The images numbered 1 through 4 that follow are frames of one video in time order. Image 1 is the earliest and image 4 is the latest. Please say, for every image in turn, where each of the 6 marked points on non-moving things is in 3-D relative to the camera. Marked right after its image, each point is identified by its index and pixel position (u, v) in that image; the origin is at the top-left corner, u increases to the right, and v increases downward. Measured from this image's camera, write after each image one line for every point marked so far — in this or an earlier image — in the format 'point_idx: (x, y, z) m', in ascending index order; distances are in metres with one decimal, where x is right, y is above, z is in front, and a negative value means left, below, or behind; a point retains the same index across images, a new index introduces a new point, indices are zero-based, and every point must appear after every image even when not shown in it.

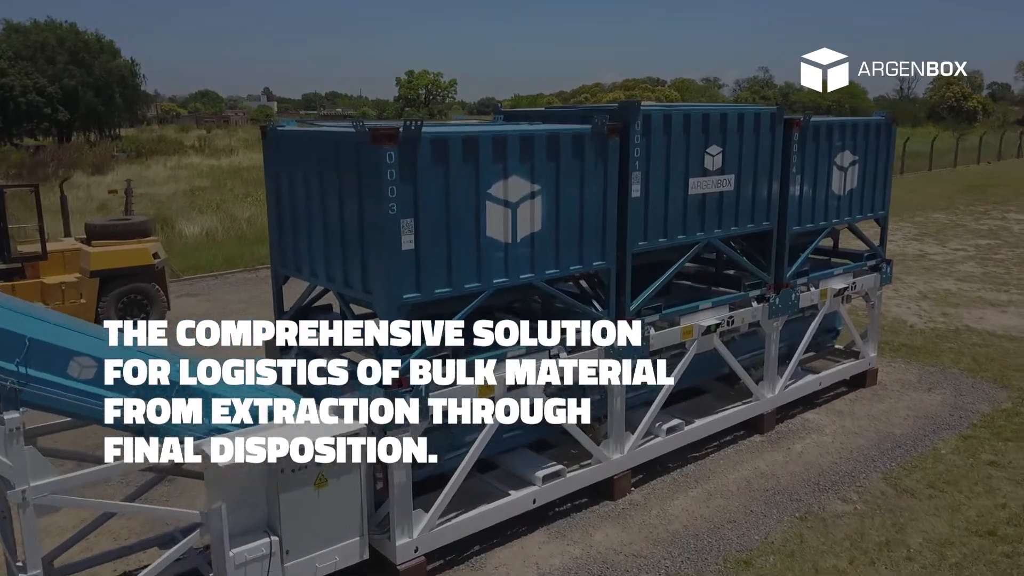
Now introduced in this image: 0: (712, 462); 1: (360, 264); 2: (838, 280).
0: (+1.1, -1.0, +6.3) m
1: (-0.6, +0.1, +4.5) m
2: (+2.0, 0.0, +7.1) m
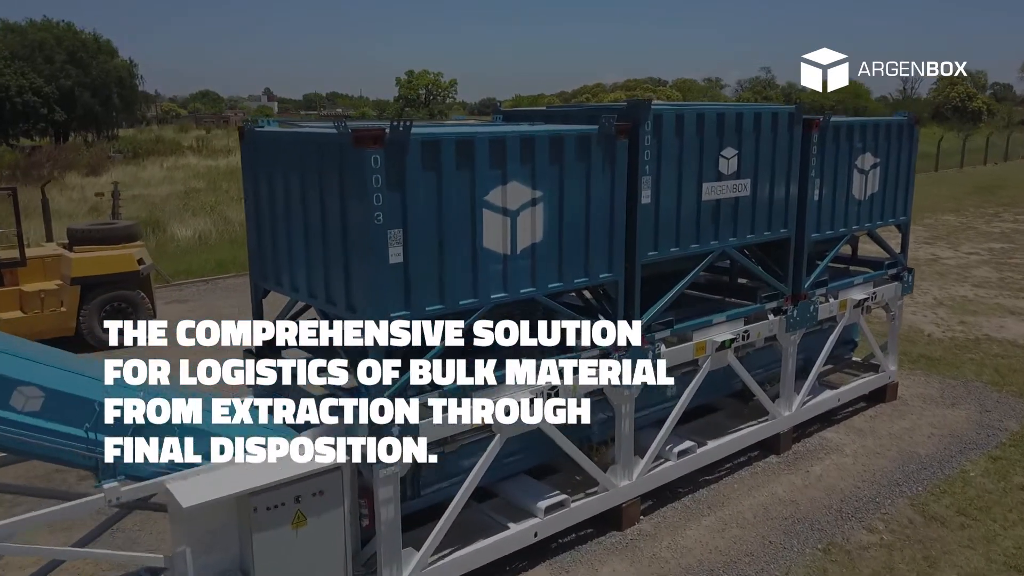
0: (+1.1, -1.0, +5.8) m
1: (-0.6, 0.0, +4.1) m
2: (+2.0, 0.0, +6.7) m
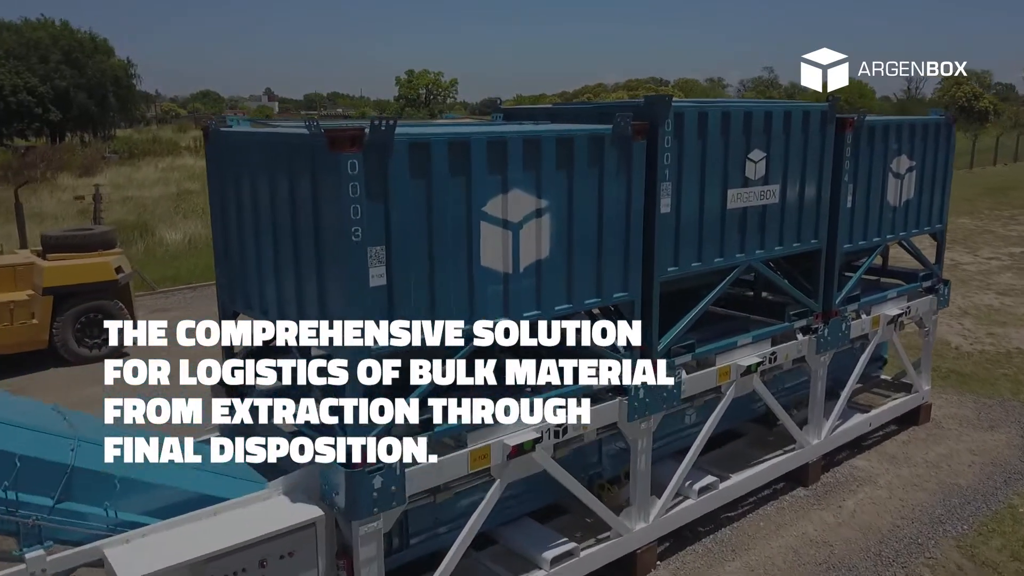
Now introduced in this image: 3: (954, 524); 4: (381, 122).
0: (+1.1, -1.1, +5.3) m
1: (-0.6, 0.0, +3.5) m
2: (+2.0, -0.1, +6.2) m
3: (+2.0, -1.1, +5.3) m
4: (-0.4, +0.5, +3.2) m
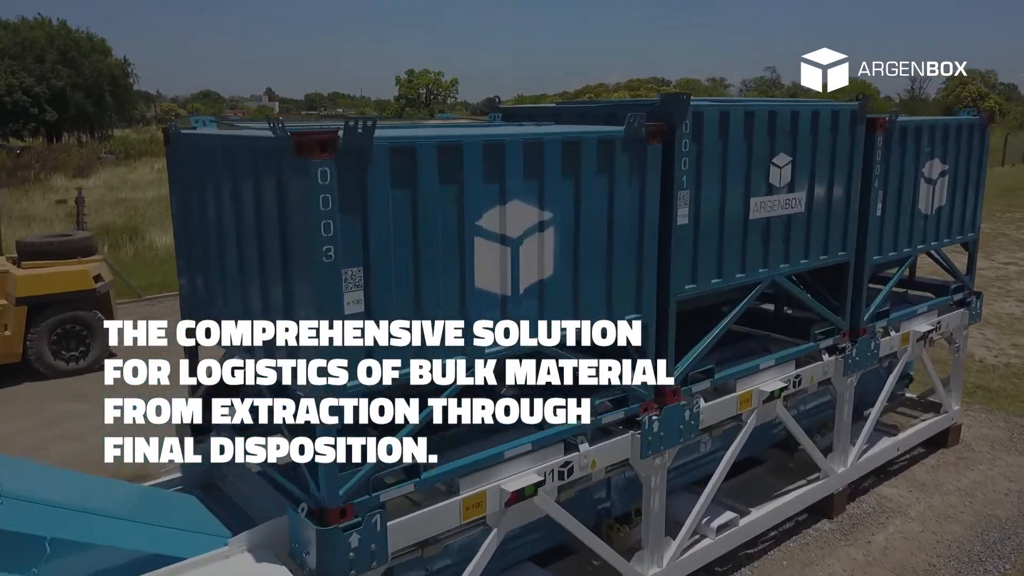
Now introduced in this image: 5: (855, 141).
0: (+1.1, -1.2, +4.8) m
1: (-0.6, -0.1, +3.1) m
2: (+2.0, -0.2, +5.7) m
3: (+2.0, -1.2, +4.9) m
4: (-0.4, +0.4, +2.8) m
5: (+1.4, +0.6, +4.8) m
